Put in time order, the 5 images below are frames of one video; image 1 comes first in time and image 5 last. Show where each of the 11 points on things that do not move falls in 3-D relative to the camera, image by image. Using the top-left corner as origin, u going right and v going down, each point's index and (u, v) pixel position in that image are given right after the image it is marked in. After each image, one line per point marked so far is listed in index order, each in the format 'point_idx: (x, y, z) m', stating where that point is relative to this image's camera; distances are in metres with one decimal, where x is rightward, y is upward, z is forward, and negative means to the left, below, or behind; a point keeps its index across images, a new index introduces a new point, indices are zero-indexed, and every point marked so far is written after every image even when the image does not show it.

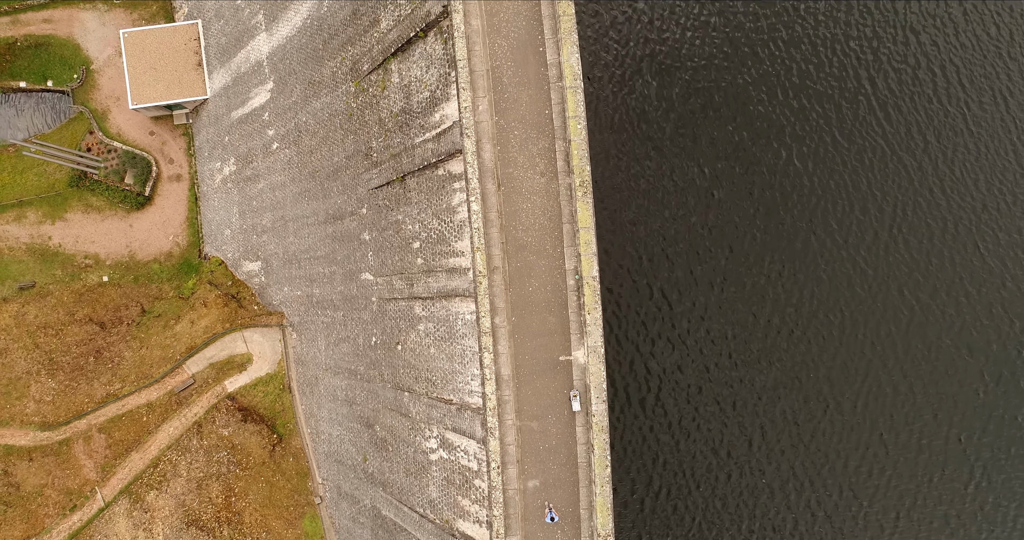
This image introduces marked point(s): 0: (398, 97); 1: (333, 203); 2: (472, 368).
0: (-3.4, +5.1, +15.4) m
1: (-6.3, +2.4, +18.3) m
2: (-1.0, -2.7, +14.2) m
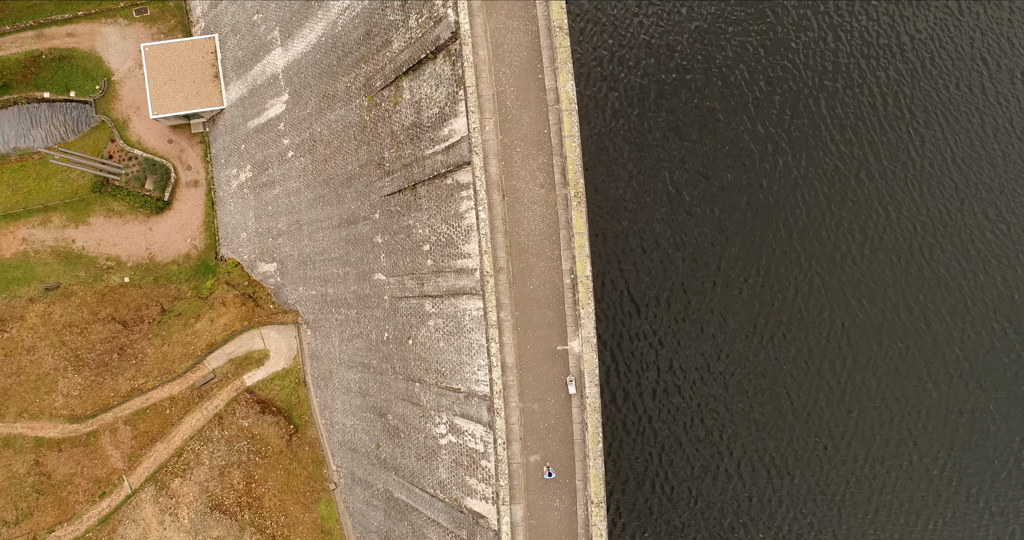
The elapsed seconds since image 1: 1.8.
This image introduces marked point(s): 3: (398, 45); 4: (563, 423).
0: (-3.3, +5.1, +16.7) m
1: (-6.3, +2.3, +19.6) m
2: (-1.0, -2.7, +15.5) m
3: (-3.7, +7.3, +16.8) m
4: (+1.5, -4.7, +15.6) m
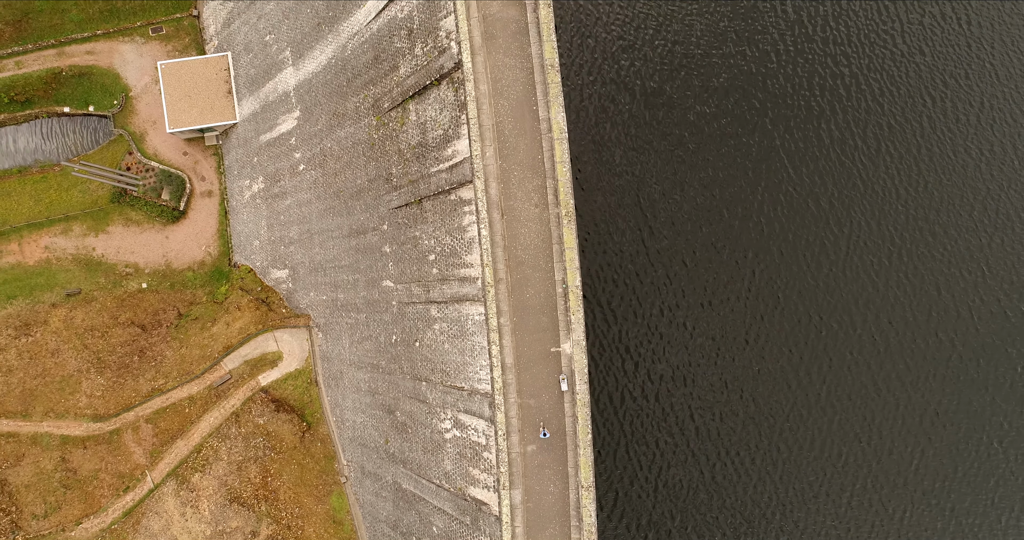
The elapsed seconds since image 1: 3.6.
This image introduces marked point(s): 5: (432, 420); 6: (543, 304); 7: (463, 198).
0: (-3.4, +4.8, +18.1) m
1: (-6.3, +2.1, +21.0) m
2: (-1.0, -2.9, +16.8) m
3: (-3.8, +7.0, +18.2) m
4: (+1.5, -4.9, +17.0) m
5: (-2.9, -5.5, +18.7) m
6: (+1.0, -1.1, +16.9) m
7: (-1.6, +2.4, +16.8) m
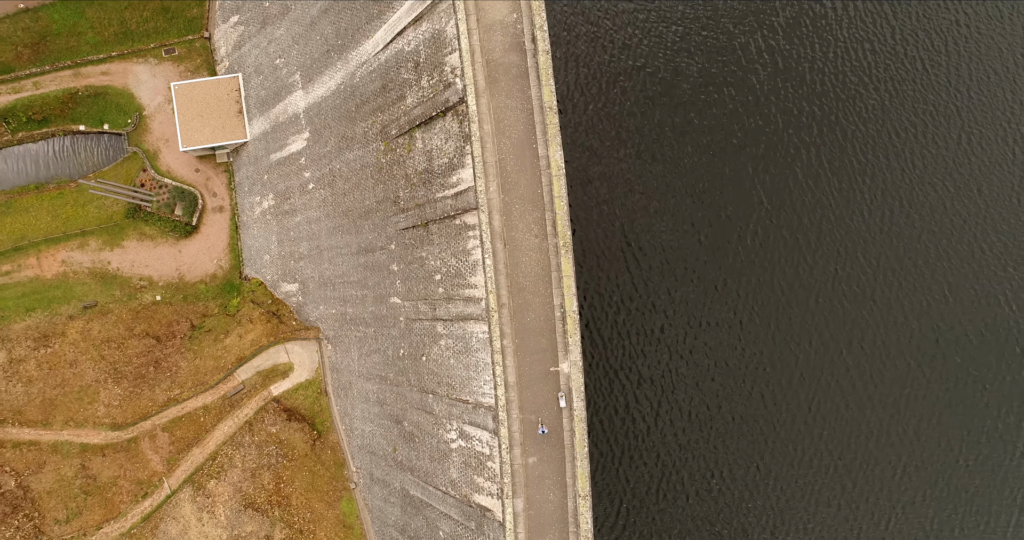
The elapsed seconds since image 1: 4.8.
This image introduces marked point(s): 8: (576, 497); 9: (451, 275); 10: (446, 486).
0: (-3.4, +4.2, +19.1) m
1: (-6.3, +1.4, +22.0) m
2: (-0.9, -3.6, +17.9) m
3: (-3.8, +6.3, +19.2) m
4: (+1.5, -5.6, +18.0) m
5: (-2.8, -6.2, +19.7) m
6: (+1.1, -1.8, +17.9) m
7: (-1.6, +1.7, +17.8) m
8: (+2.2, -7.9, +17.9) m
9: (-2.2, -0.1, +18.5) m
10: (-2.5, -8.2, +19.6) m
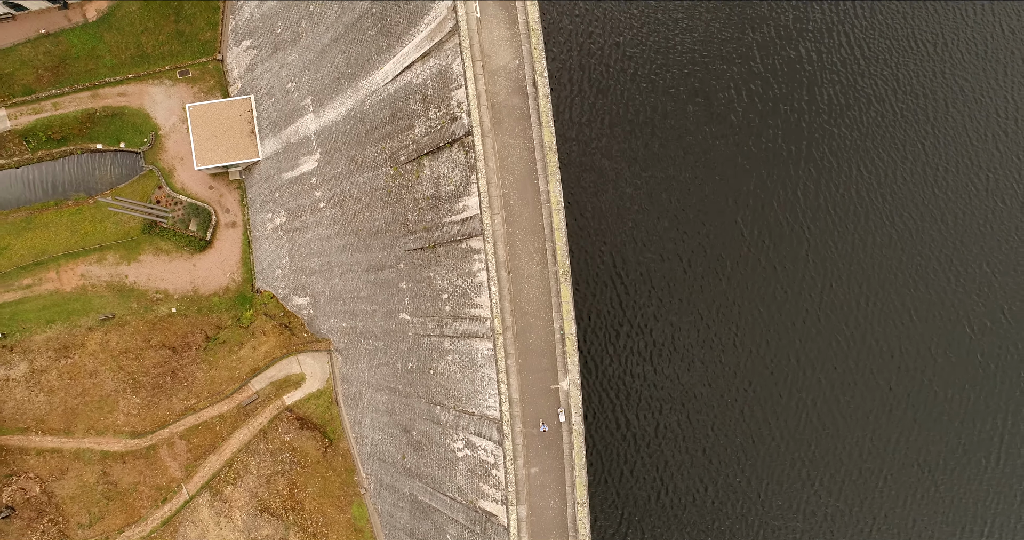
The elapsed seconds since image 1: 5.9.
0: (-3.3, +3.4, +20.3) m
1: (-6.2, +0.6, +23.2) m
2: (-0.8, -4.3, +19.1) m
3: (-3.7, +5.6, +20.4) m
4: (+1.6, -6.3, +19.2) m
5: (-2.7, -6.9, +20.9) m
6: (+1.2, -2.5, +19.1) m
7: (-1.5, +1.0, +19.0) m
8: (+2.4, -8.6, +19.1) m
9: (-2.1, -0.9, +19.7) m
10: (-2.4, -9.0, +20.8) m
